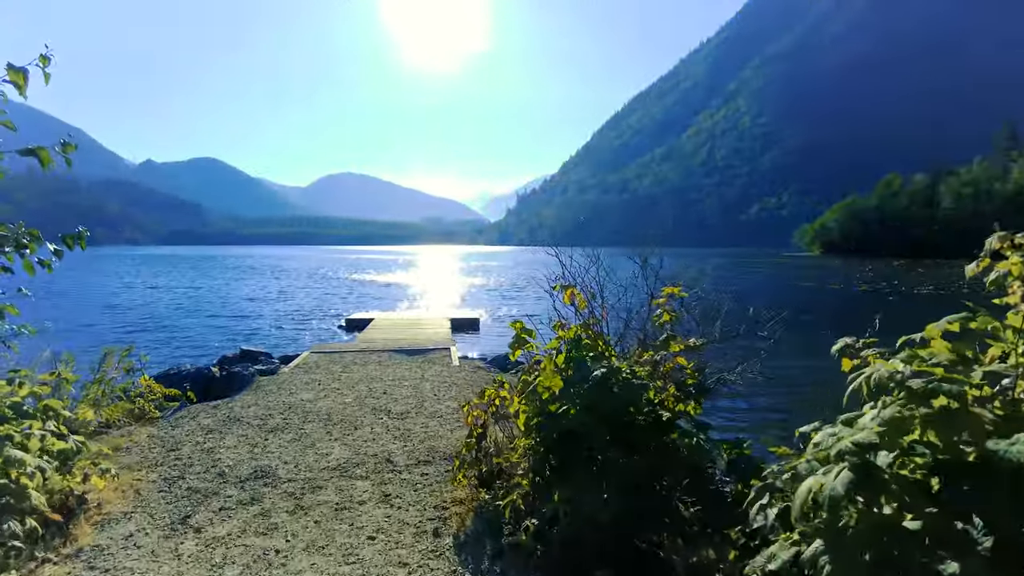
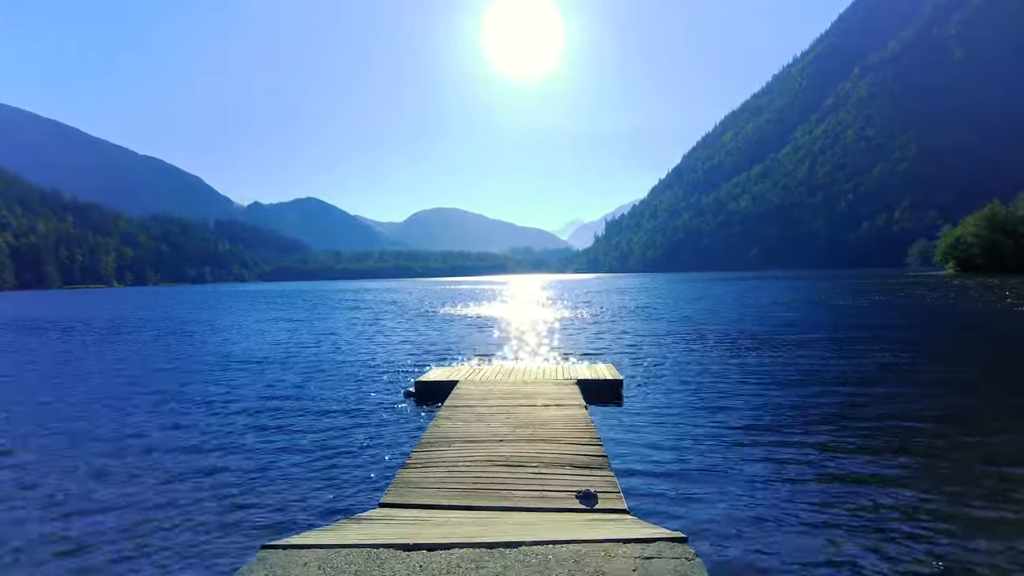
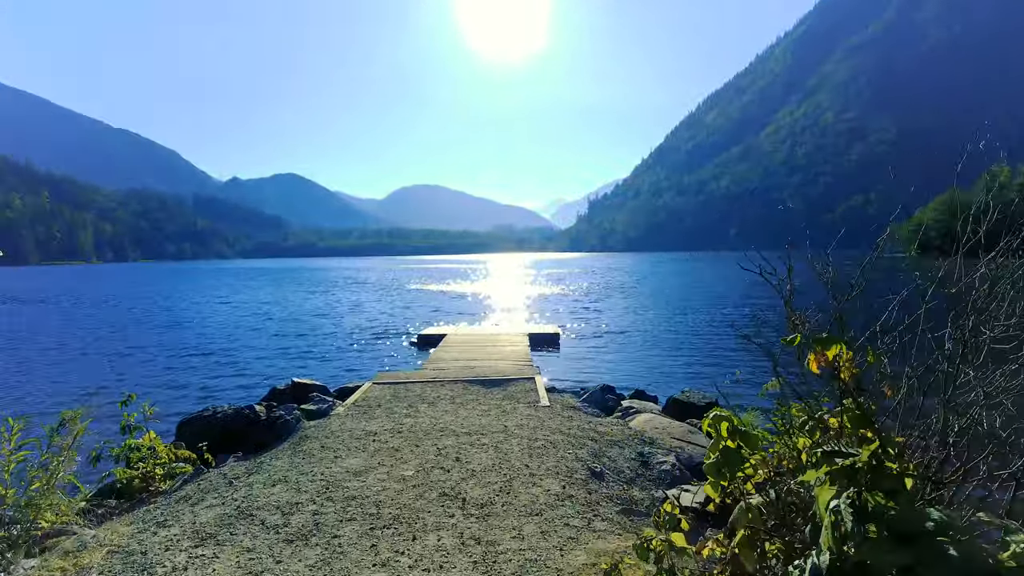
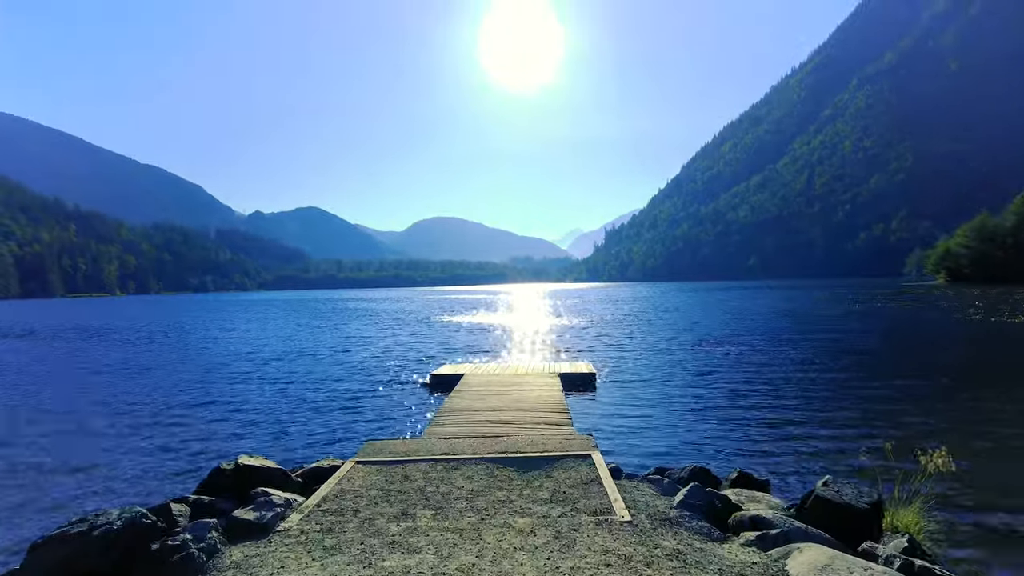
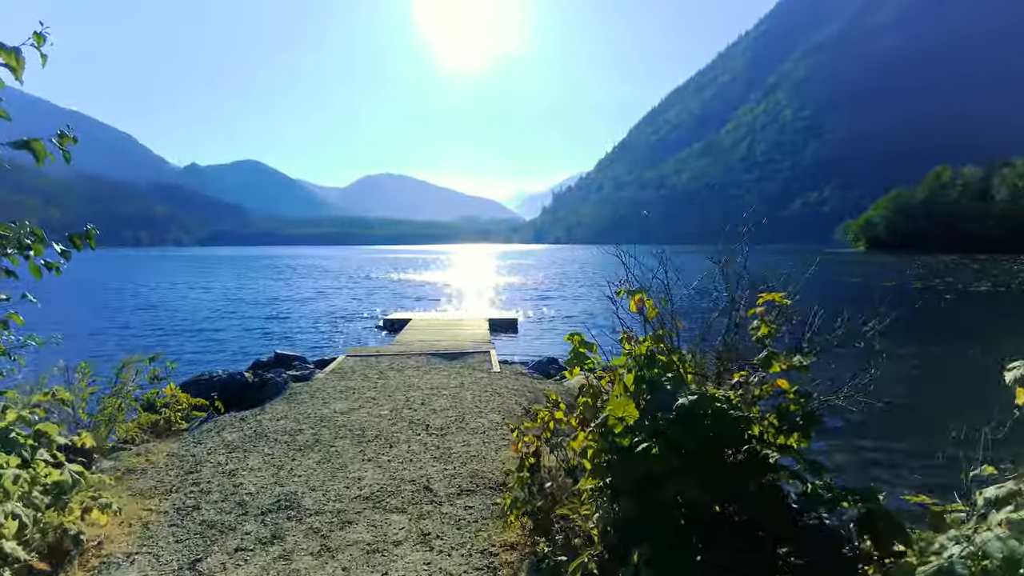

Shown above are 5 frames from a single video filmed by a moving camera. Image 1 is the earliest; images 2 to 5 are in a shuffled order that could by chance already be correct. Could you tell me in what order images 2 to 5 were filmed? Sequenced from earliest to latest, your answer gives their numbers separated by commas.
5, 3, 4, 2
